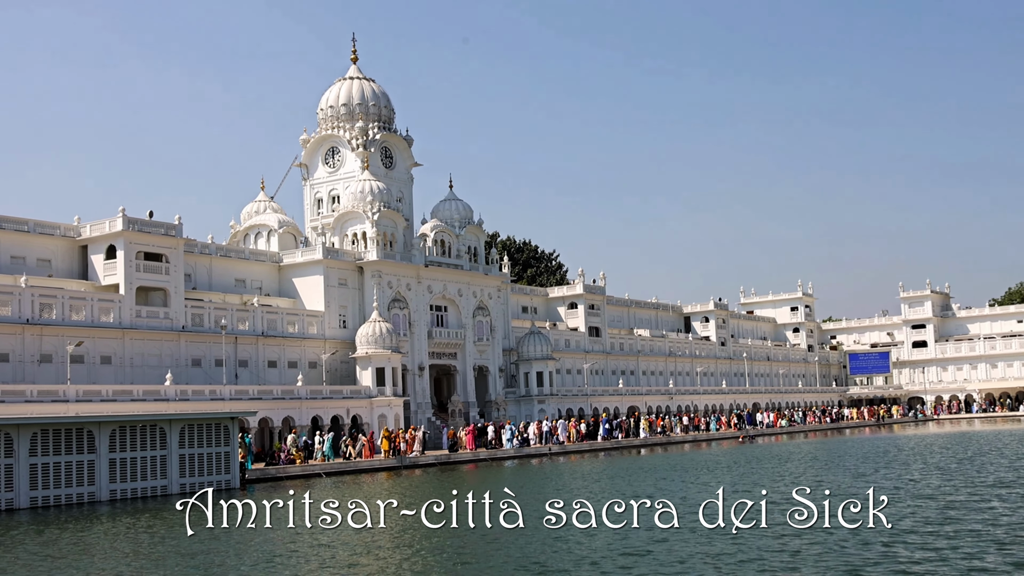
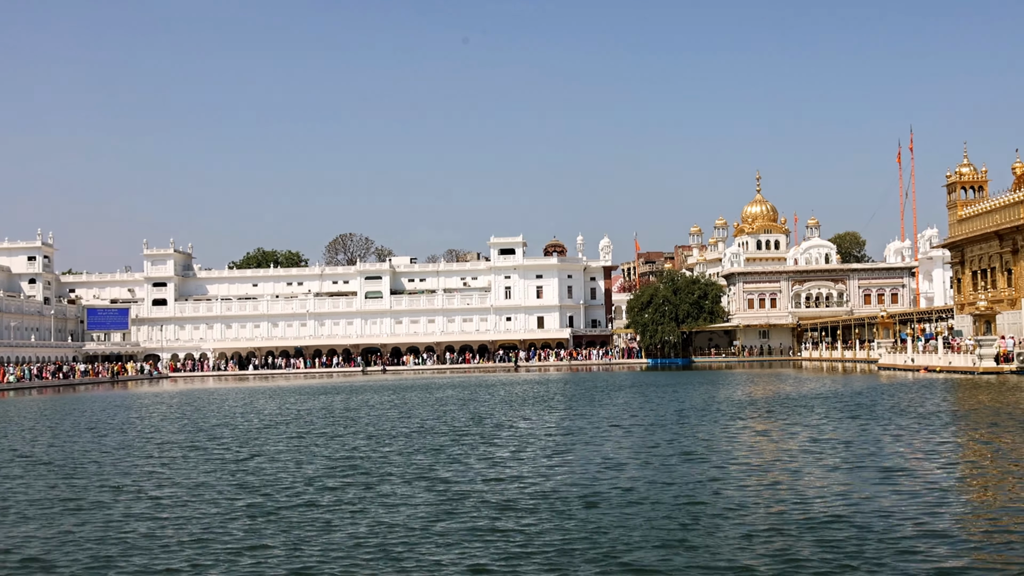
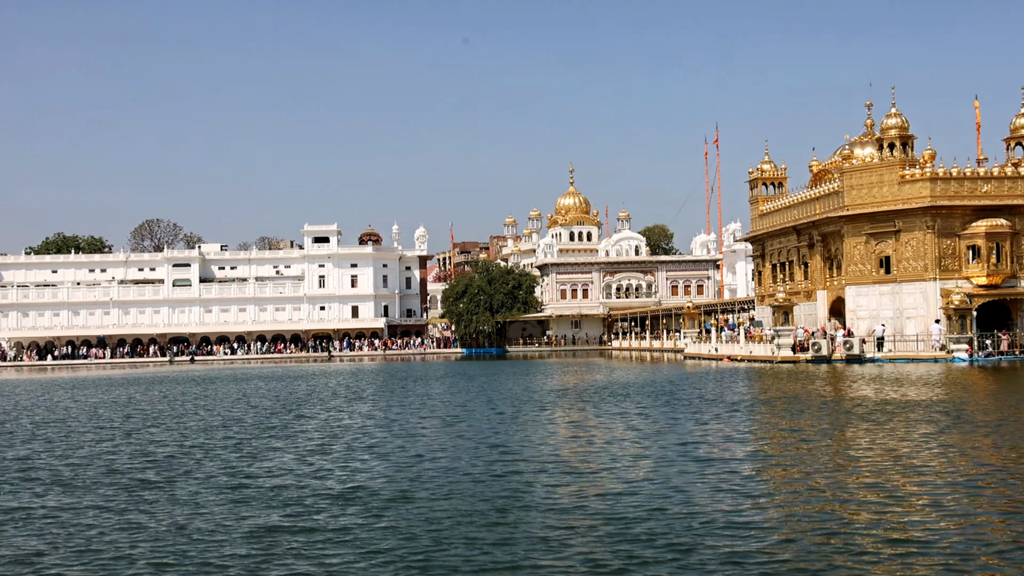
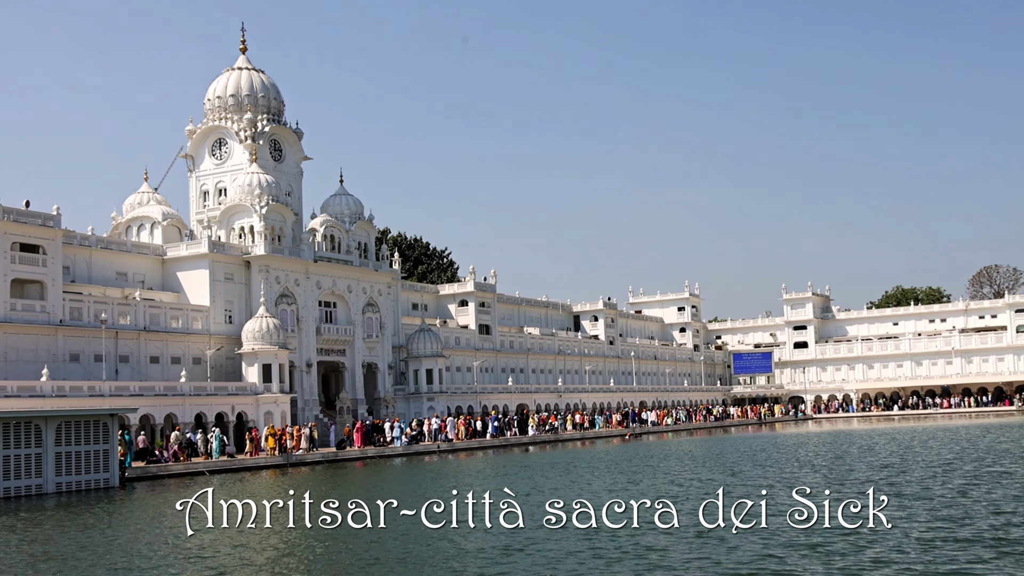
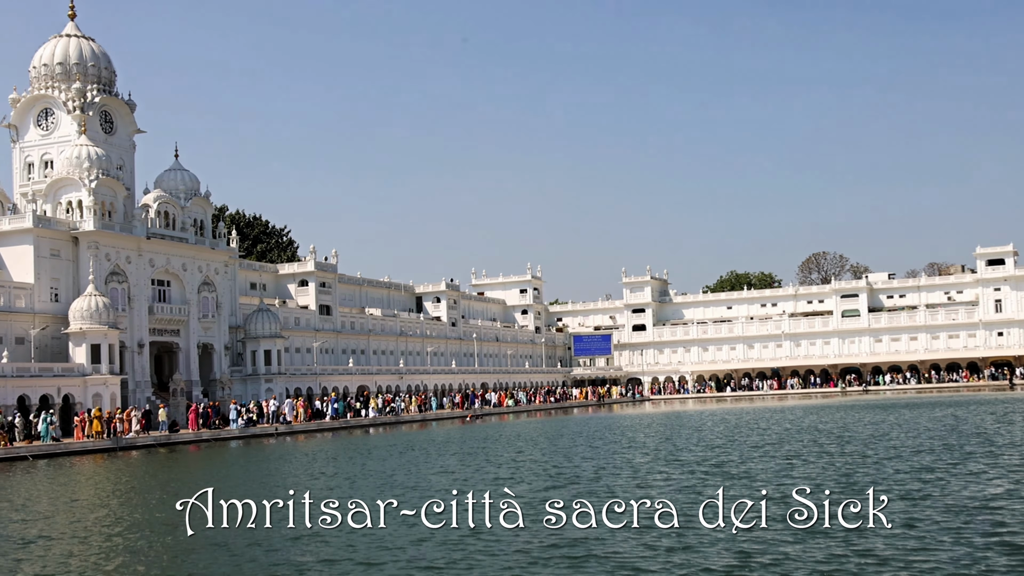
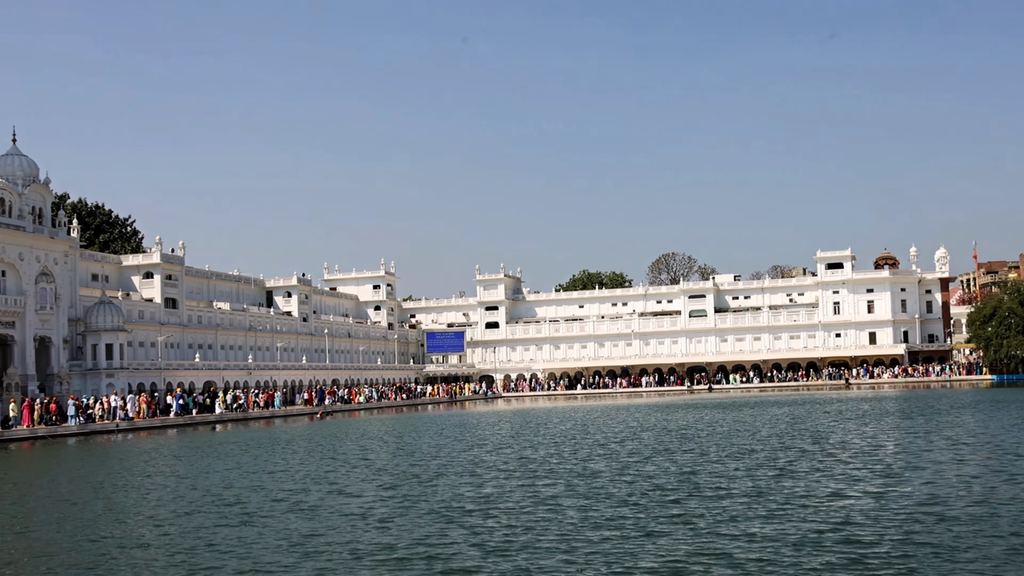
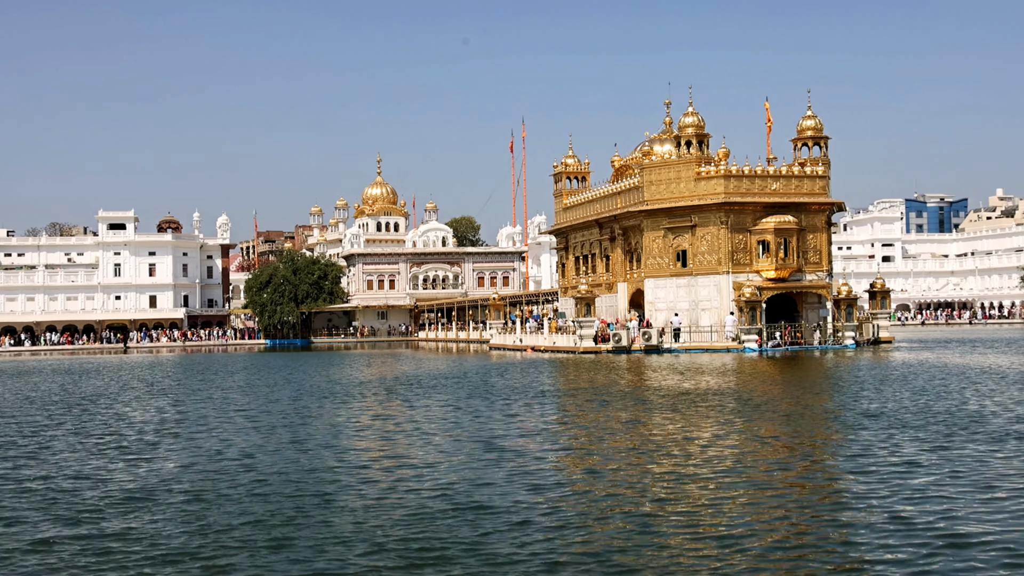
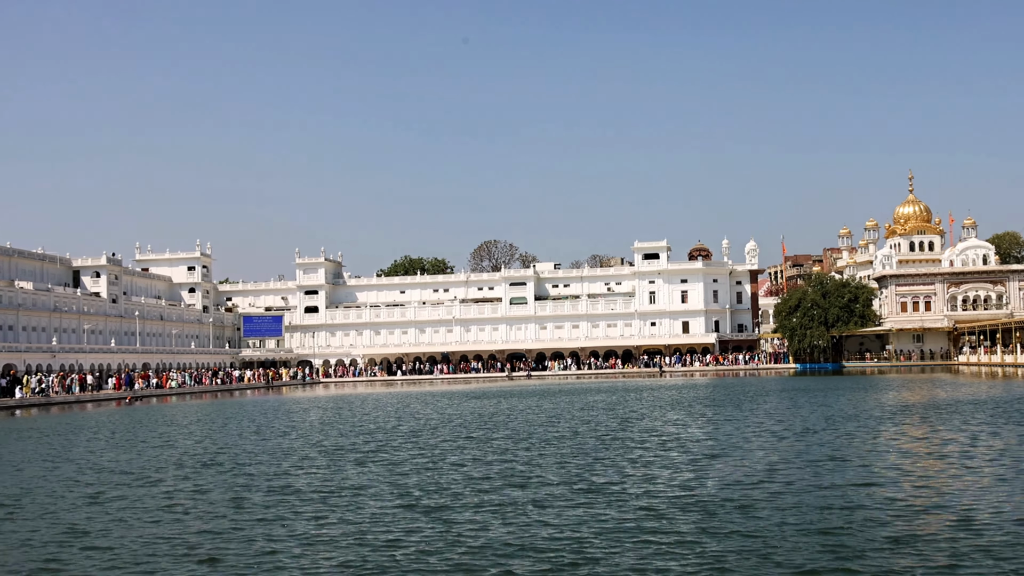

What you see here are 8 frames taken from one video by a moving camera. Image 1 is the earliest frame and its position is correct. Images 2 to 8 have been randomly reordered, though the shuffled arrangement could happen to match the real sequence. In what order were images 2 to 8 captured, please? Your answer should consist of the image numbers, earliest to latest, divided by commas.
4, 5, 6, 8, 2, 3, 7
